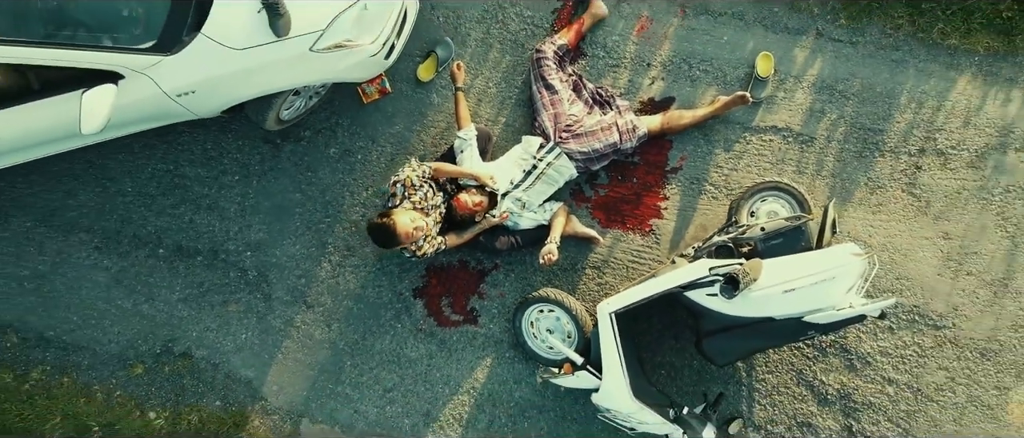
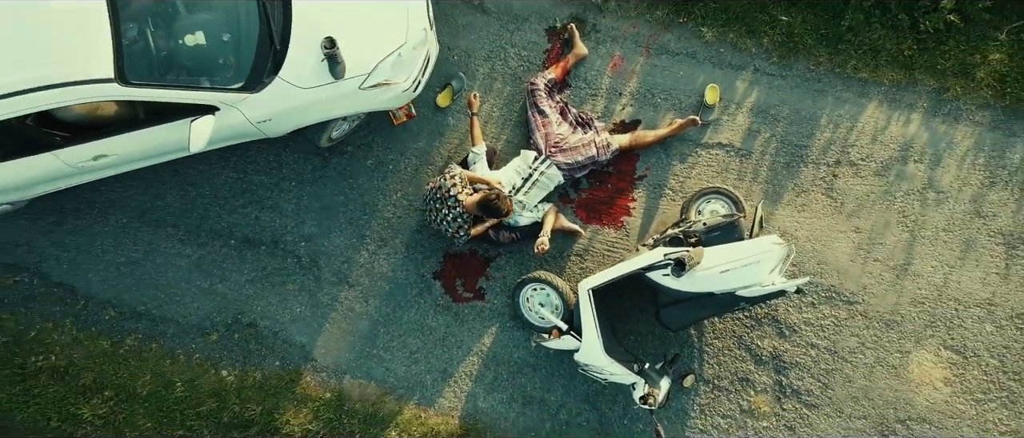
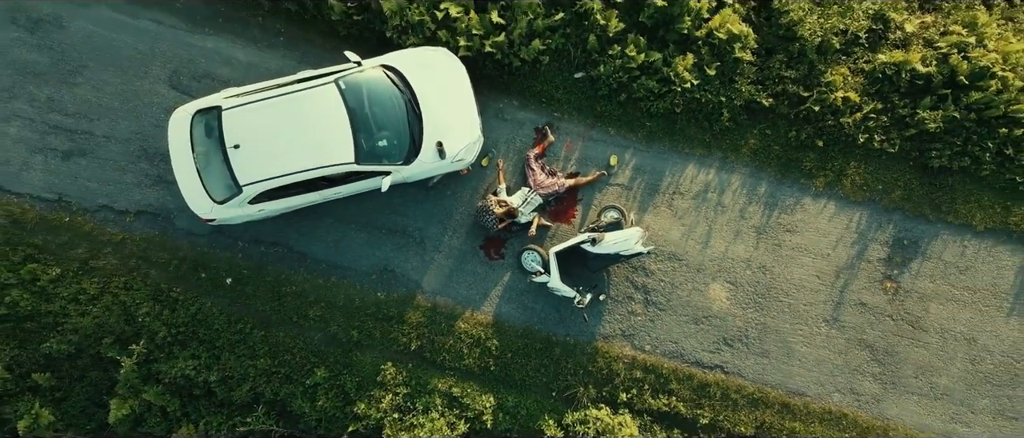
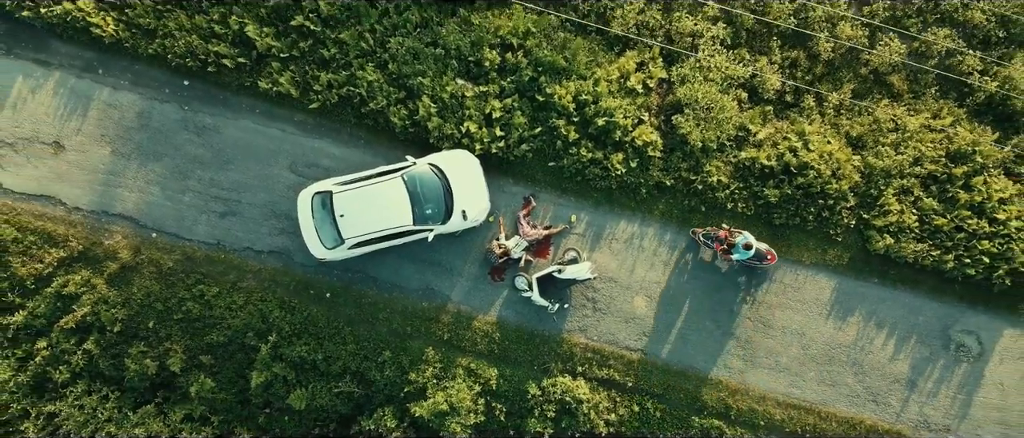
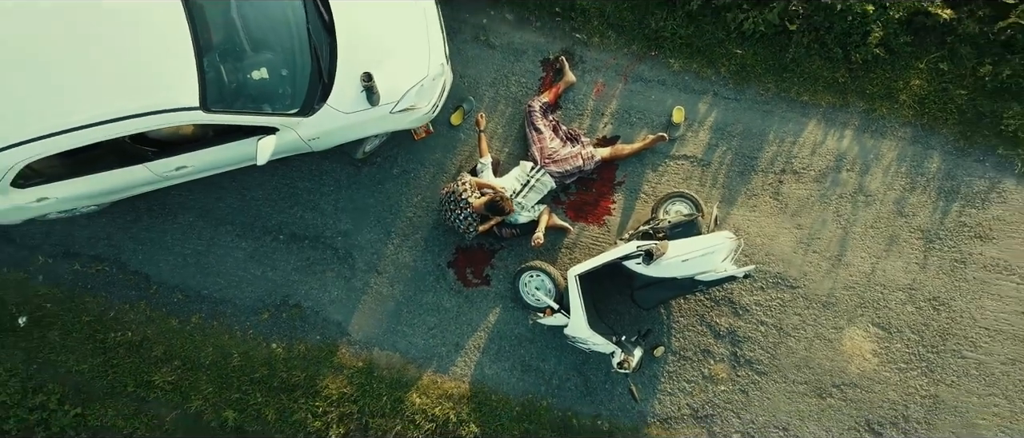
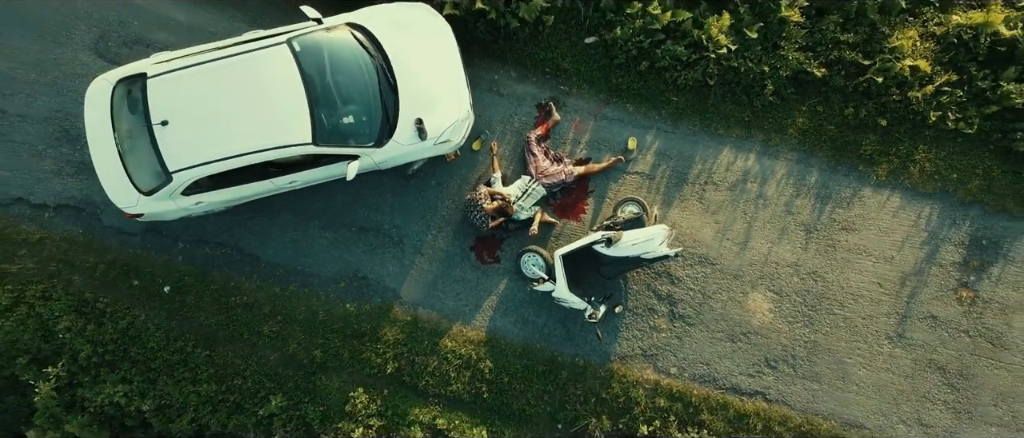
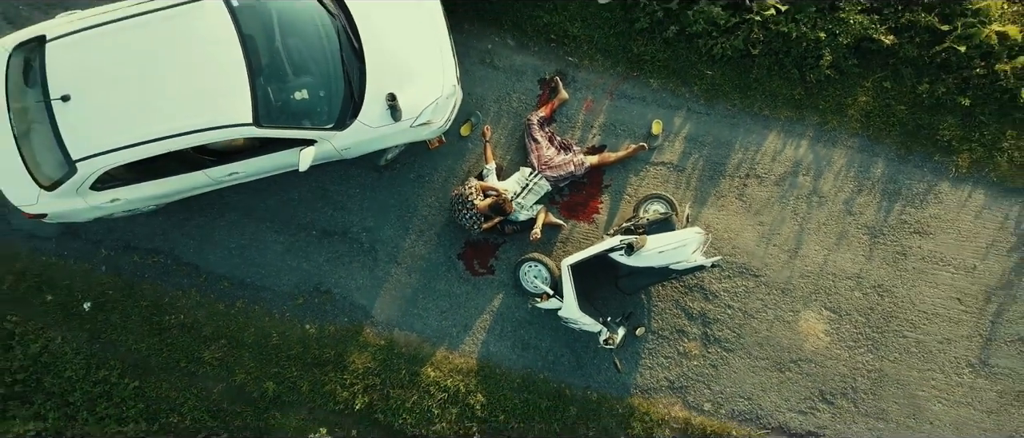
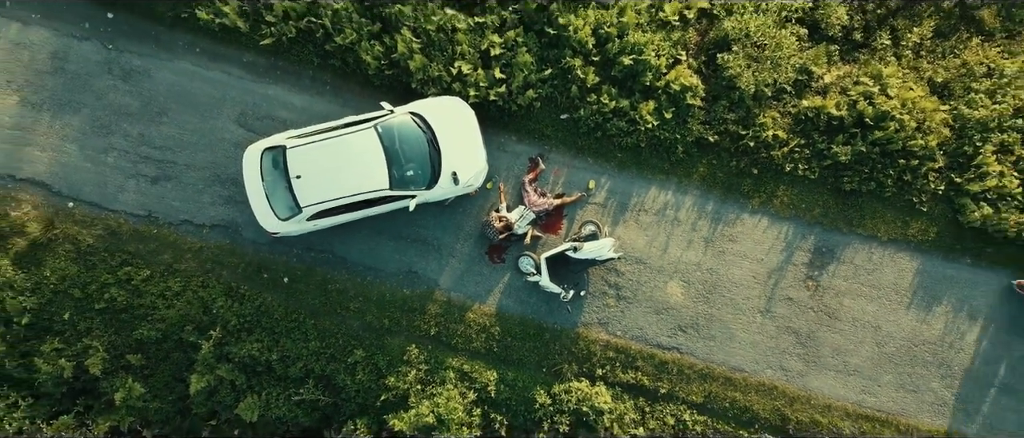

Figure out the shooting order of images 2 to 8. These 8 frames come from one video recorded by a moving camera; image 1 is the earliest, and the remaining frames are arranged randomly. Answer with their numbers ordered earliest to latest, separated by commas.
2, 5, 7, 6, 3, 8, 4
